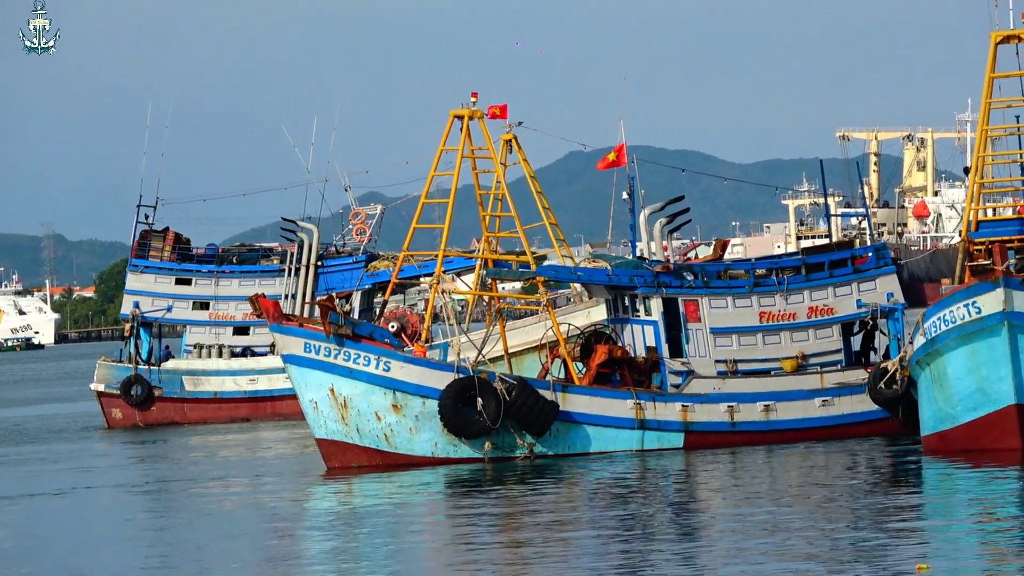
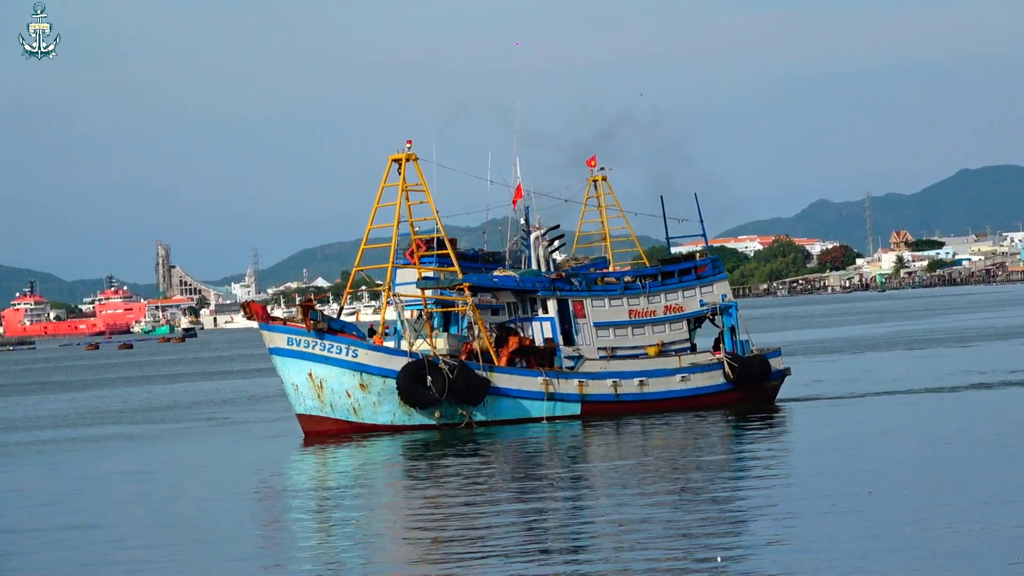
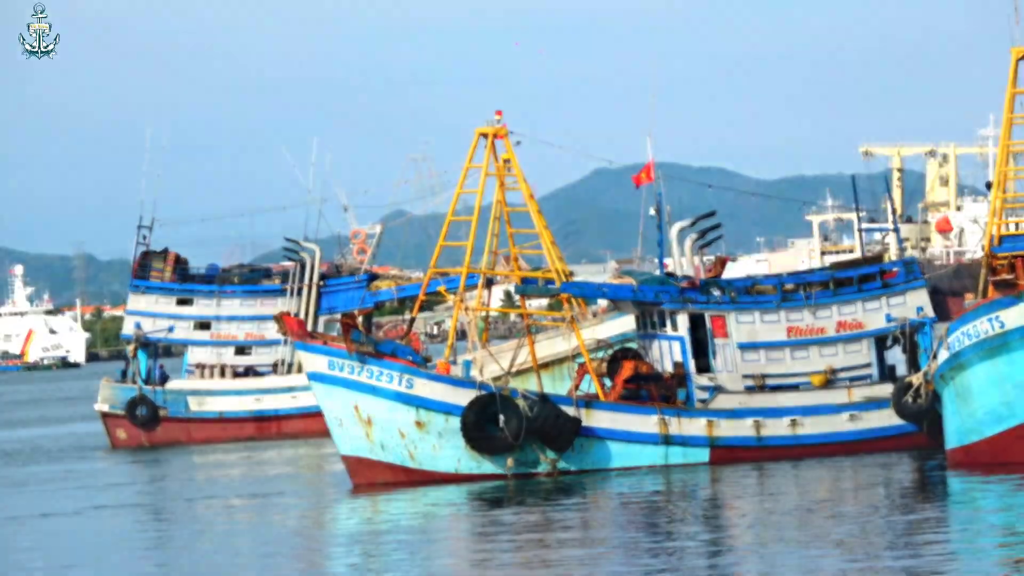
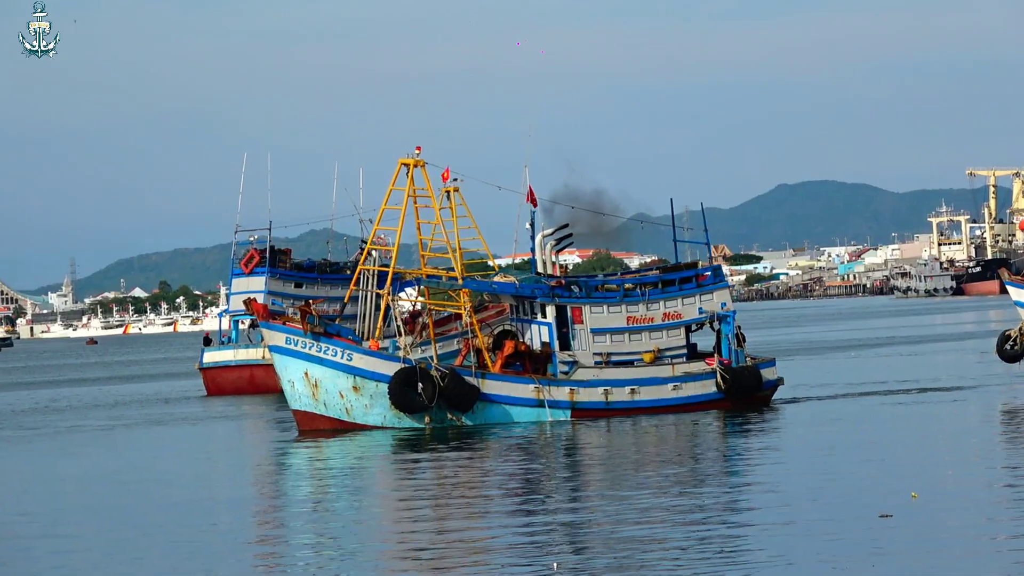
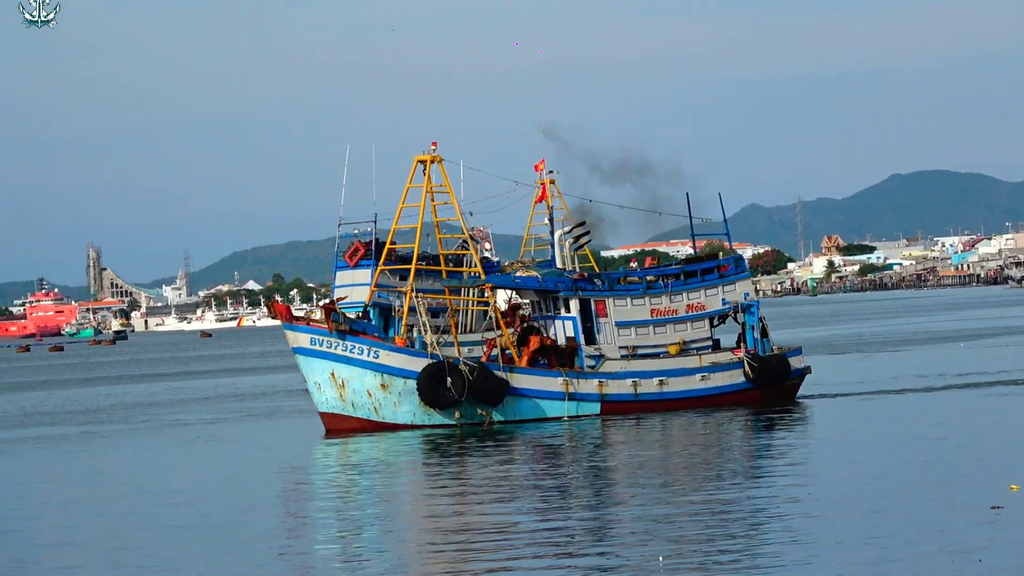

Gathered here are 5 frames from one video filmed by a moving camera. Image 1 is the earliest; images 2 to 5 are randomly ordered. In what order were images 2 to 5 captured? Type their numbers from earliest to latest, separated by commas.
3, 4, 5, 2
